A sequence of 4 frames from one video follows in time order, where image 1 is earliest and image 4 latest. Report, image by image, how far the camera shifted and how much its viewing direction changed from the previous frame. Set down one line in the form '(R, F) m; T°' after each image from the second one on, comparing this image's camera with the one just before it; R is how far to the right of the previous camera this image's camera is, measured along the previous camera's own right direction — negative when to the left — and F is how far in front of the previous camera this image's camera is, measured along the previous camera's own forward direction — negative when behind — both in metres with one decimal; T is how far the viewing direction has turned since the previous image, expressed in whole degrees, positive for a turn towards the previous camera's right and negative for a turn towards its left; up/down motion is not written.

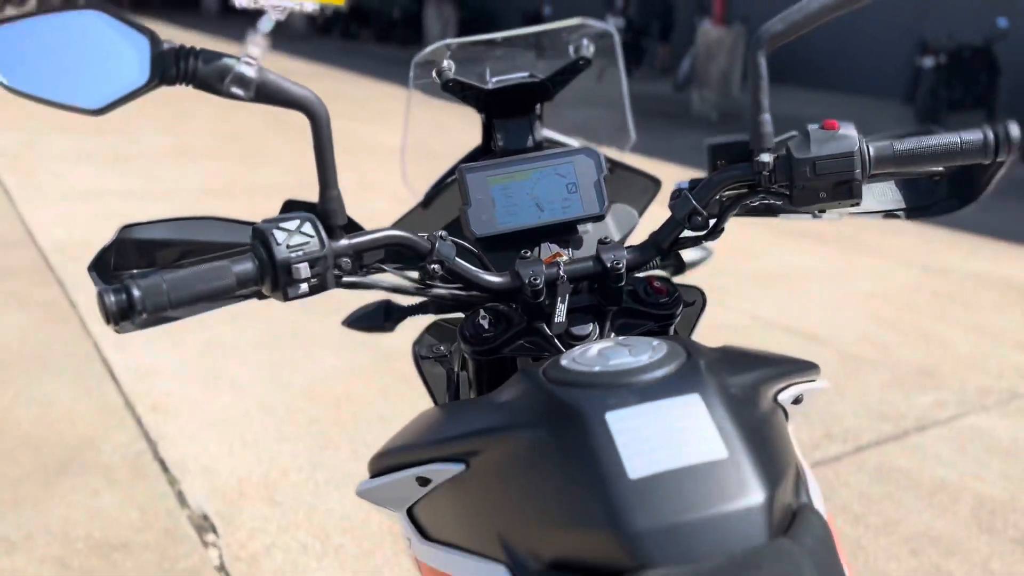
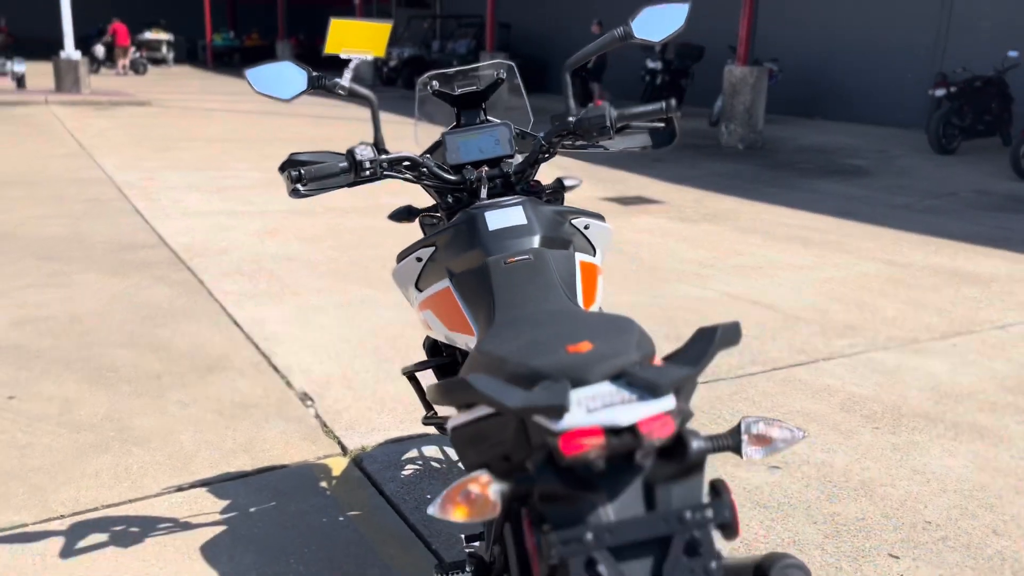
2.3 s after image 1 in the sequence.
(+0.3, -1.4) m; -4°
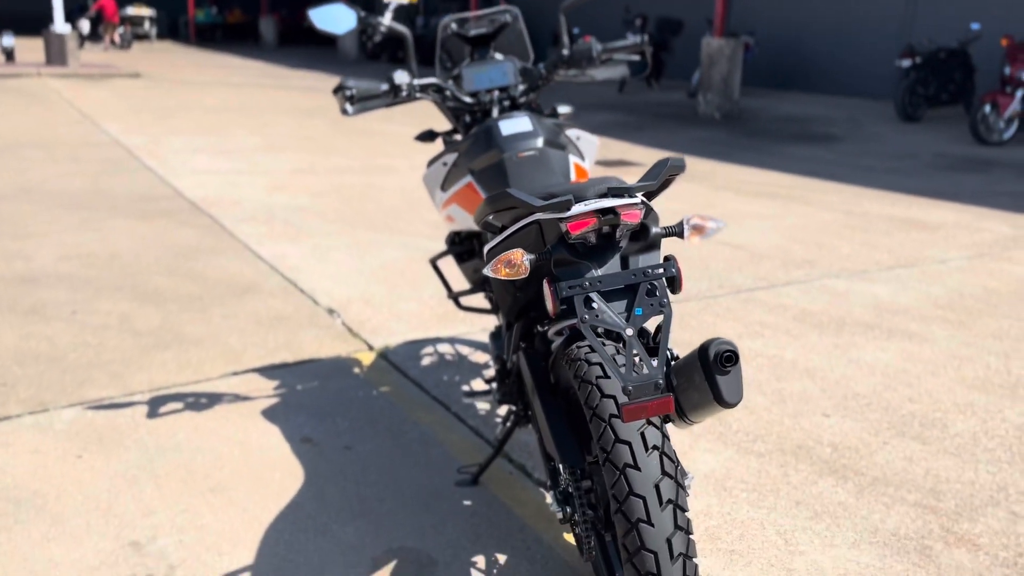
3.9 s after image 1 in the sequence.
(-0.1, -0.7) m; +1°
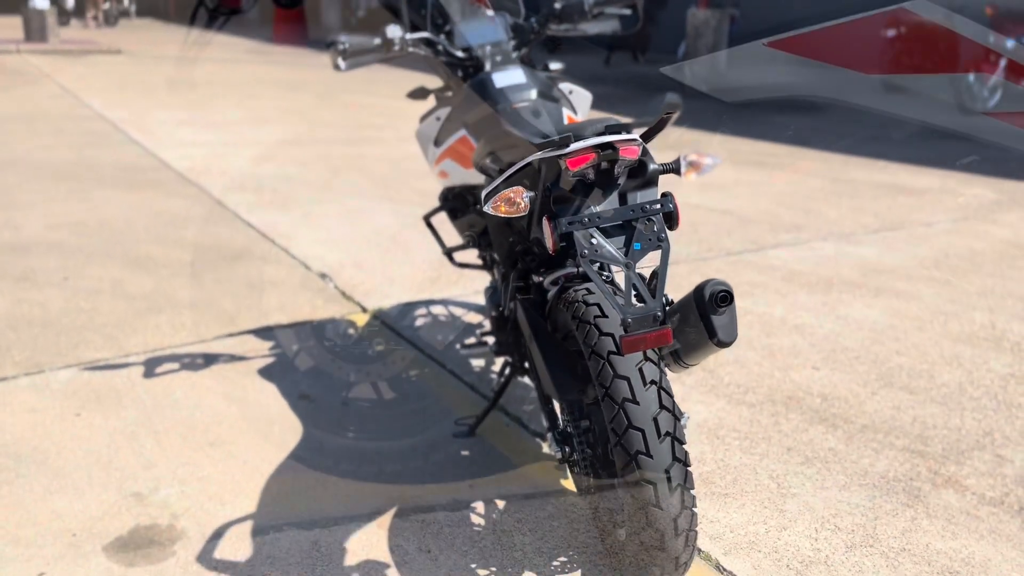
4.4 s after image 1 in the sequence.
(0.0, 0.0) m; +1°
